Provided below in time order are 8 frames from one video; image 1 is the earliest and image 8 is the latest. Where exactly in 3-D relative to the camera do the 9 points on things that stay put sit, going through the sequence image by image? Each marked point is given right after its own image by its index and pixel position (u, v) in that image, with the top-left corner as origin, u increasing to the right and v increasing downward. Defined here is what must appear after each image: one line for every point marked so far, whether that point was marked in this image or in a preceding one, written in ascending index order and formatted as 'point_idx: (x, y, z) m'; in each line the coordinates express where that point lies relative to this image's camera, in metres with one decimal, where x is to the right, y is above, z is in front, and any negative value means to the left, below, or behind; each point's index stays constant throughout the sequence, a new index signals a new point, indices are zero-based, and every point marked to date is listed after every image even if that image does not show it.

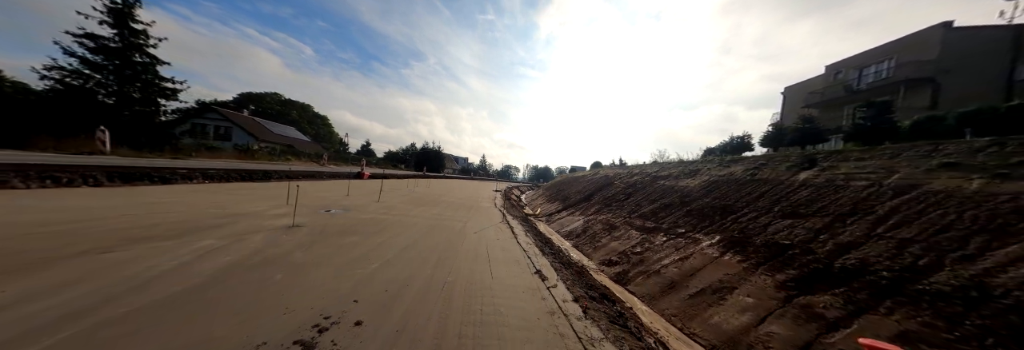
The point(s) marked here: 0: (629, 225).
0: (+4.8, -2.1, +9.5) m
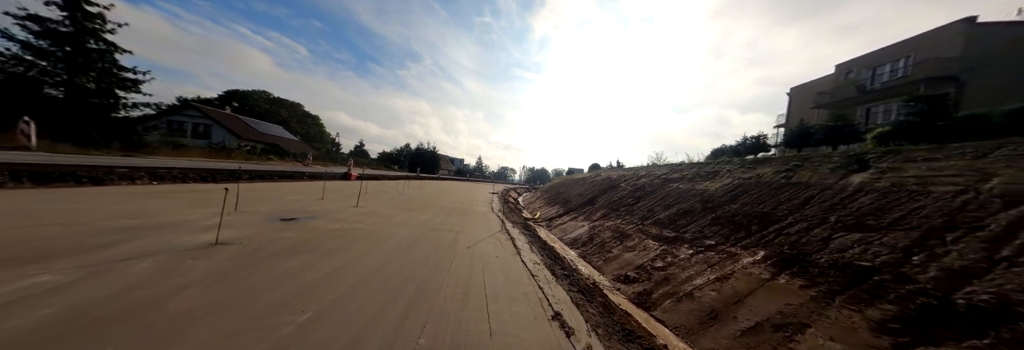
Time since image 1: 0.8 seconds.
0: (+4.8, -2.1, +8.4) m
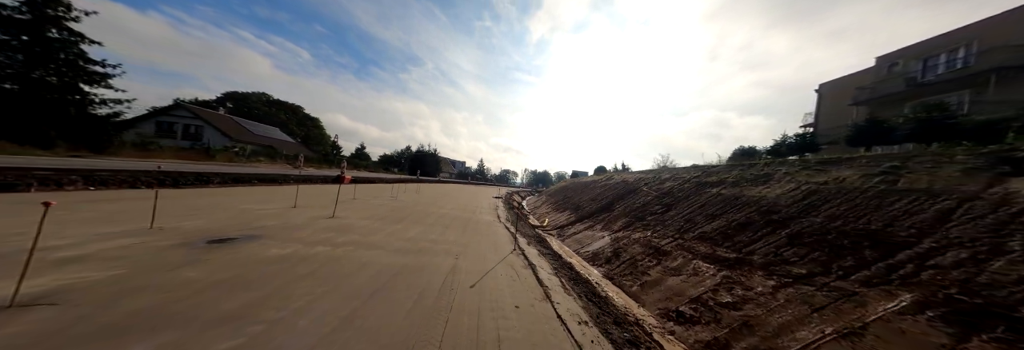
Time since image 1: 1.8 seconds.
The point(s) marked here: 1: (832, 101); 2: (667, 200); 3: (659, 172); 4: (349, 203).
0: (+5.1, -2.3, +6.8) m
1: (+27.3, +6.1, +19.2) m
2: (+7.2, -1.1, +10.7) m
3: (+10.0, +0.2, +15.5) m
4: (-6.9, -1.2, +9.5) m
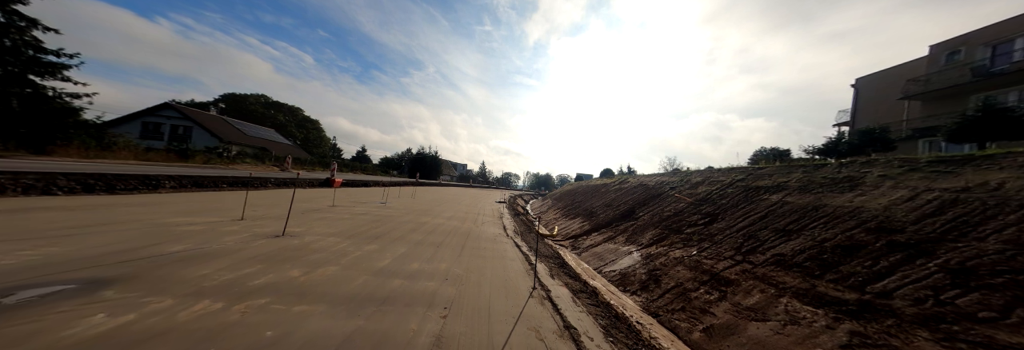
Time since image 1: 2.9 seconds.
0: (+5.5, -2.3, +5.0) m
1: (+27.7, +5.9, +17.4) m
2: (+7.5, -1.3, +8.9) m
3: (+10.3, +0.1, +13.7) m
4: (-6.6, -1.3, +7.8) m
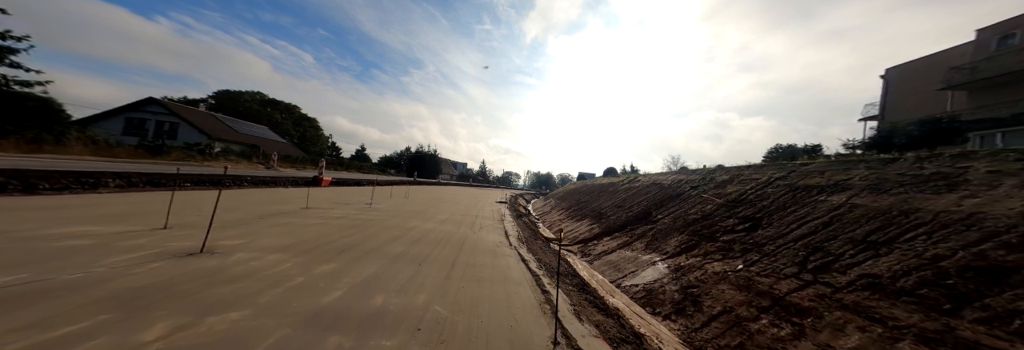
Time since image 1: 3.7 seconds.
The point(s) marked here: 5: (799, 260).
0: (+5.6, -2.2, +3.7) m
1: (+27.8, +6.0, +16.0) m
2: (+7.6, -1.2, +7.6) m
3: (+10.4, +0.2, +12.4) m
4: (-6.5, -1.2, +6.5) m
5: (+6.3, -1.9, +5.1) m
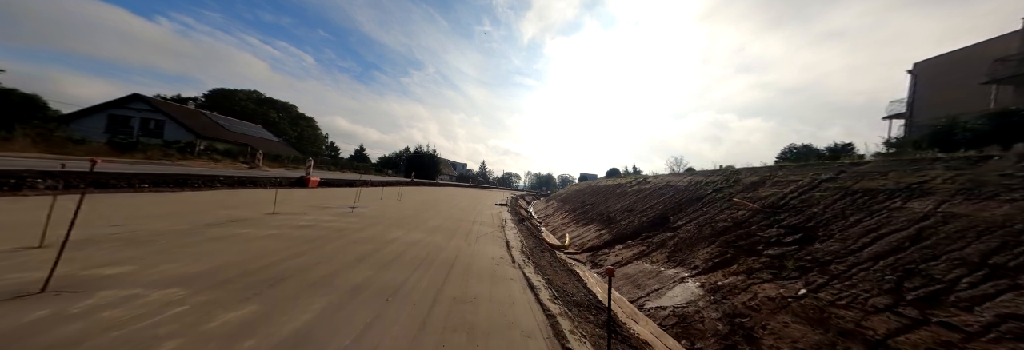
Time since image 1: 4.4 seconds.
0: (+5.6, -2.3, +2.5) m
1: (+27.9, +5.9, +14.9) m
2: (+7.7, -1.2, +6.4) m
3: (+10.5, +0.1, +11.2) m
4: (-6.4, -1.2, +5.3) m
5: (+6.4, -1.9, +3.9) m
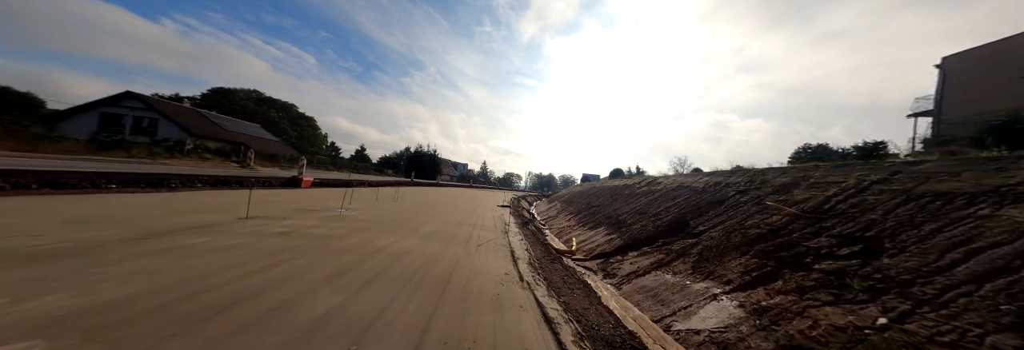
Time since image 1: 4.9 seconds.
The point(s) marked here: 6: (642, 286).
0: (+5.7, -2.3, +1.6) m
1: (+28.0, +5.8, +13.9) m
2: (+7.8, -1.2, +5.5) m
3: (+10.7, +0.1, +10.3) m
4: (-6.3, -1.2, +4.5) m
5: (+6.5, -1.9, +3.0) m
6: (+4.1, -3.5, +7.2) m
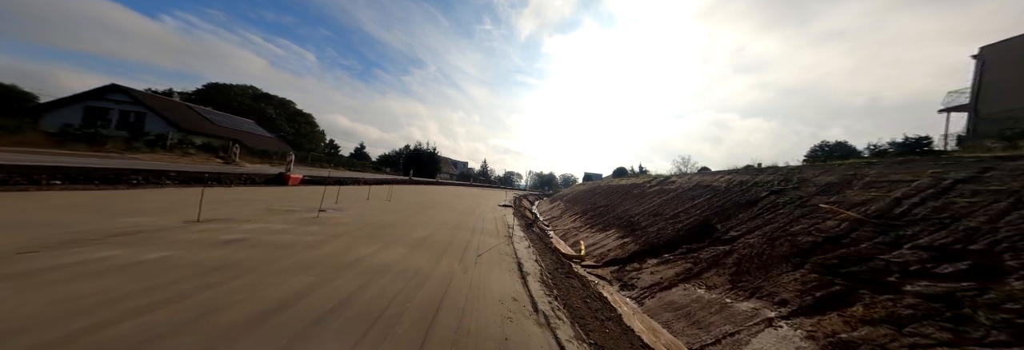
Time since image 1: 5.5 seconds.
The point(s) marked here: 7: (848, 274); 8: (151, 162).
0: (+5.9, -2.2, +0.5) m
1: (+28.2, +5.8, +12.8) m
2: (+8.0, -1.2, +4.4) m
3: (+10.8, +0.2, +9.3) m
4: (-6.1, -1.1, +3.4) m
5: (+6.6, -1.8, +1.9) m
6: (+4.2, -3.4, +6.1) m
7: (+6.7, -1.9, +4.6) m
8: (-17.8, +0.6, +11.4) m
